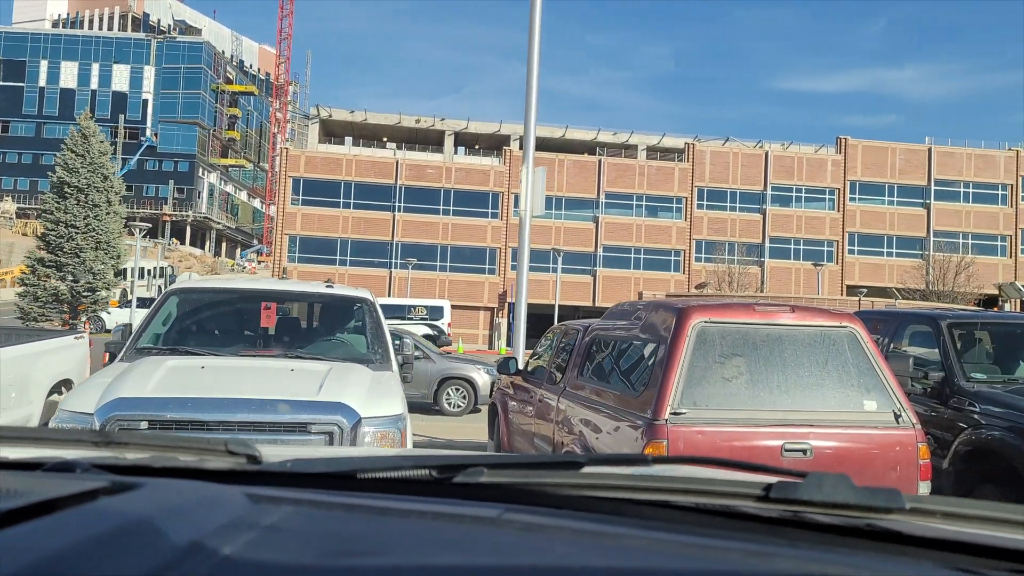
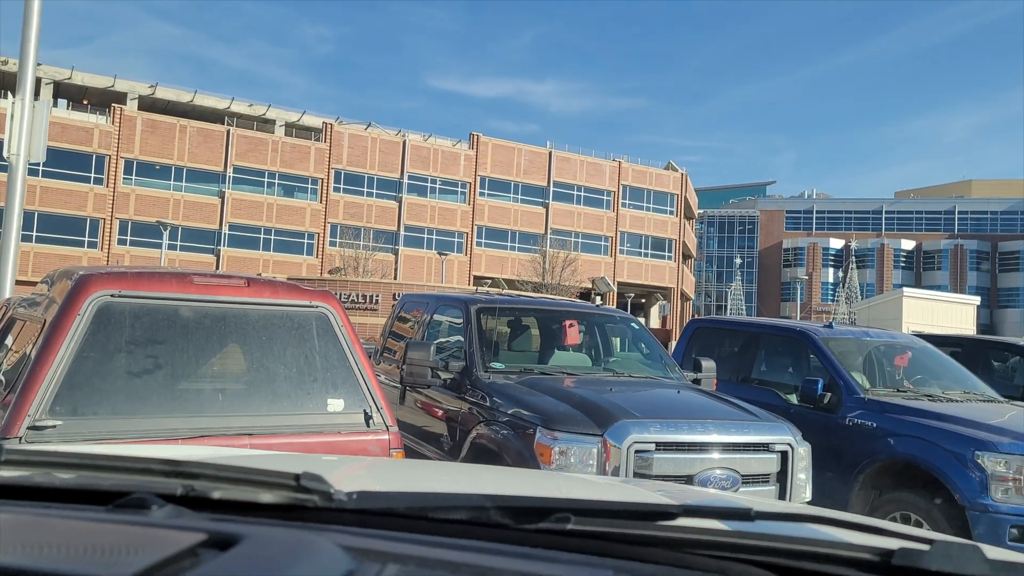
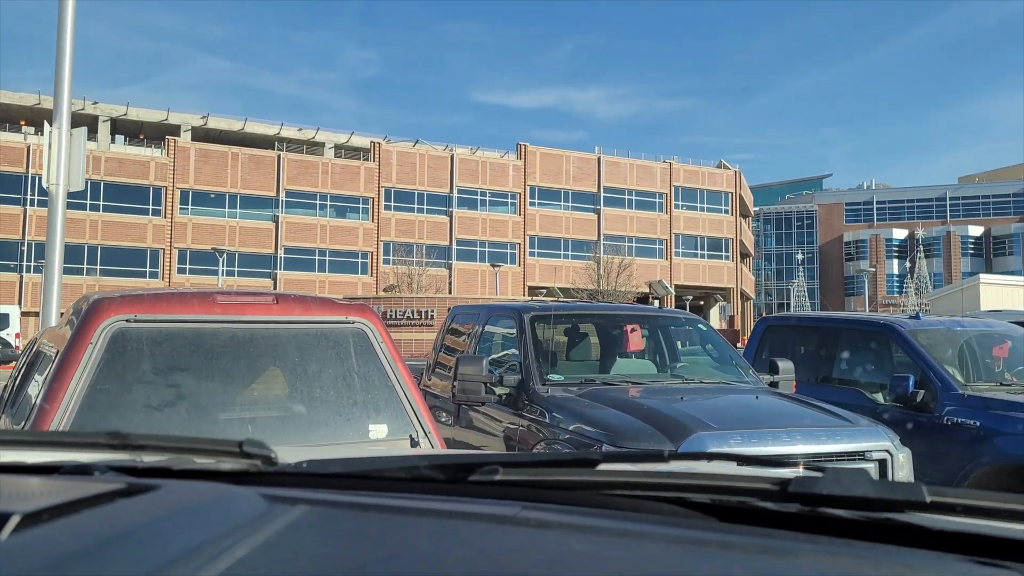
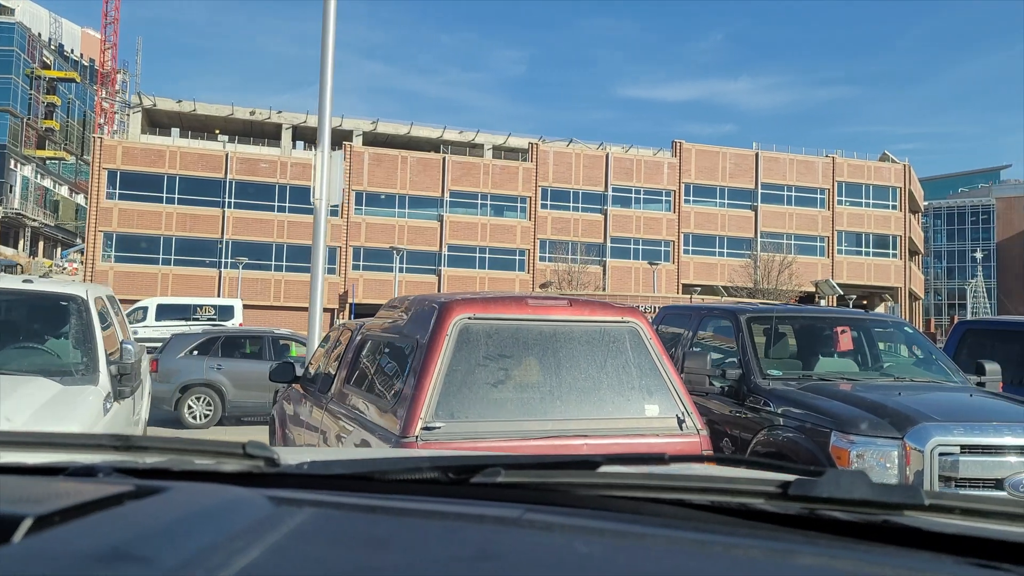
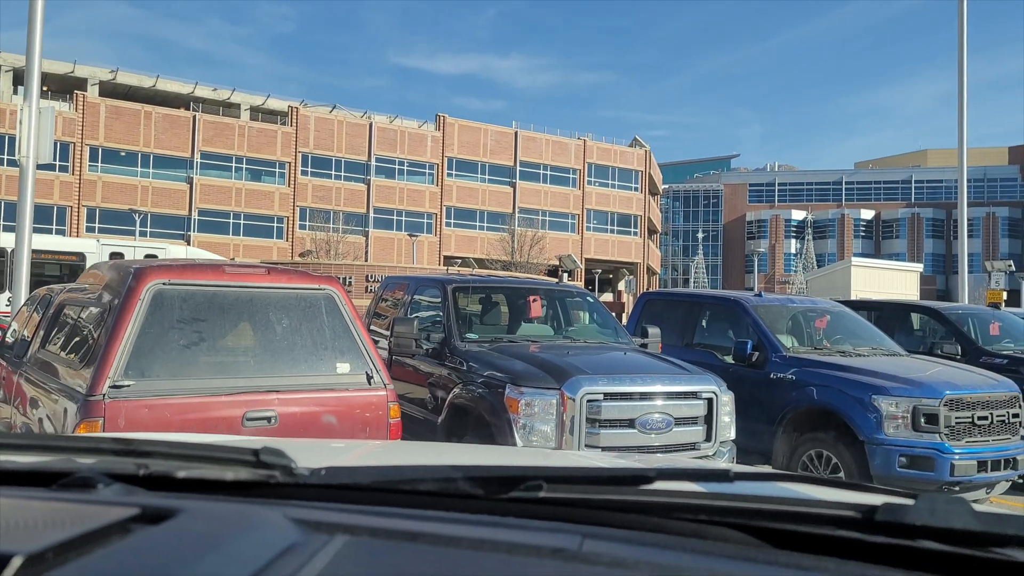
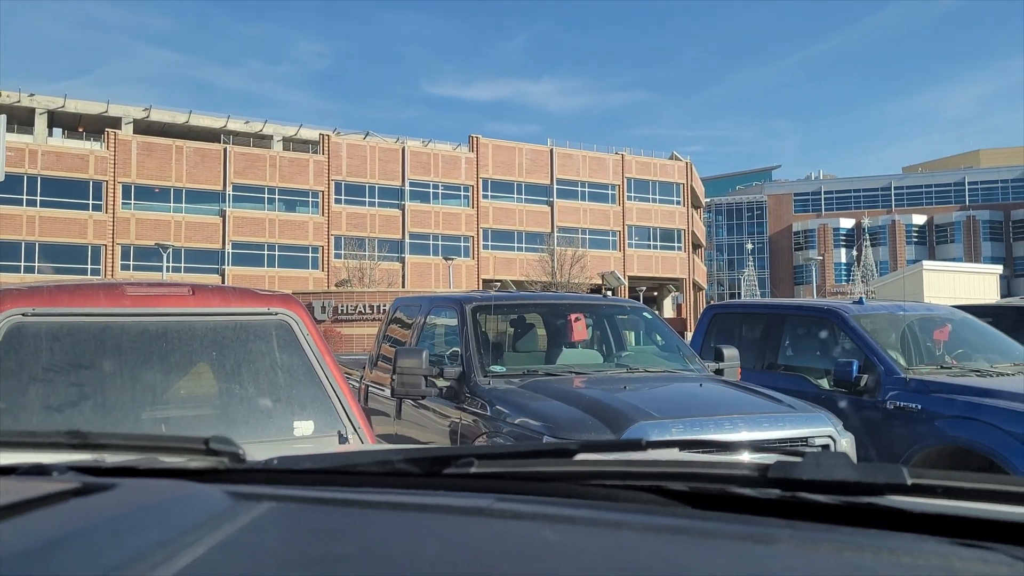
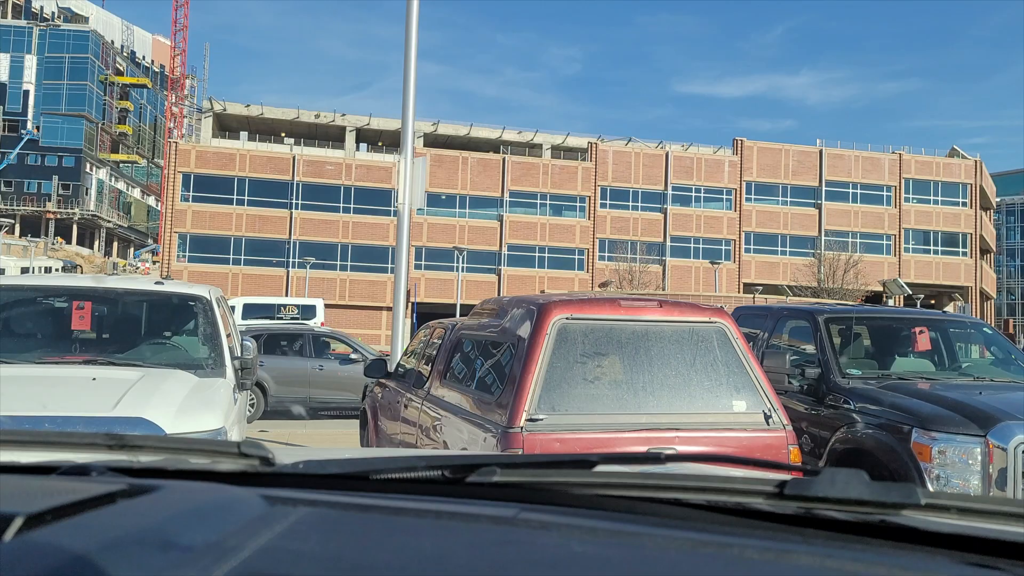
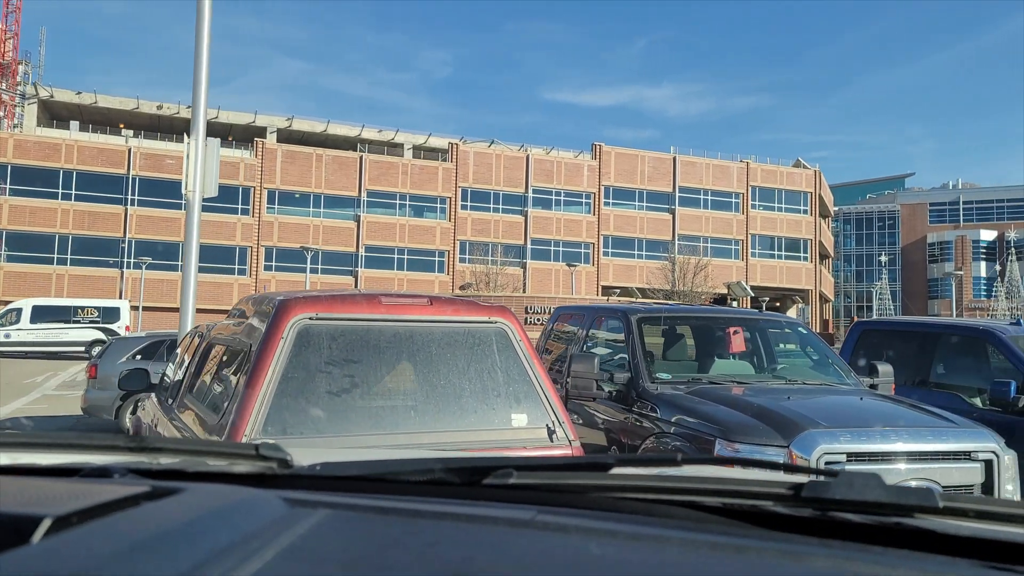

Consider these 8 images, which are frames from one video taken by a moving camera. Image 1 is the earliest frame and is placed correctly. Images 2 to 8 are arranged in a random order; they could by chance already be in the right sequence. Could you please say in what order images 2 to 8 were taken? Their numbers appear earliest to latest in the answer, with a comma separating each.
7, 4, 8, 3, 6, 2, 5
